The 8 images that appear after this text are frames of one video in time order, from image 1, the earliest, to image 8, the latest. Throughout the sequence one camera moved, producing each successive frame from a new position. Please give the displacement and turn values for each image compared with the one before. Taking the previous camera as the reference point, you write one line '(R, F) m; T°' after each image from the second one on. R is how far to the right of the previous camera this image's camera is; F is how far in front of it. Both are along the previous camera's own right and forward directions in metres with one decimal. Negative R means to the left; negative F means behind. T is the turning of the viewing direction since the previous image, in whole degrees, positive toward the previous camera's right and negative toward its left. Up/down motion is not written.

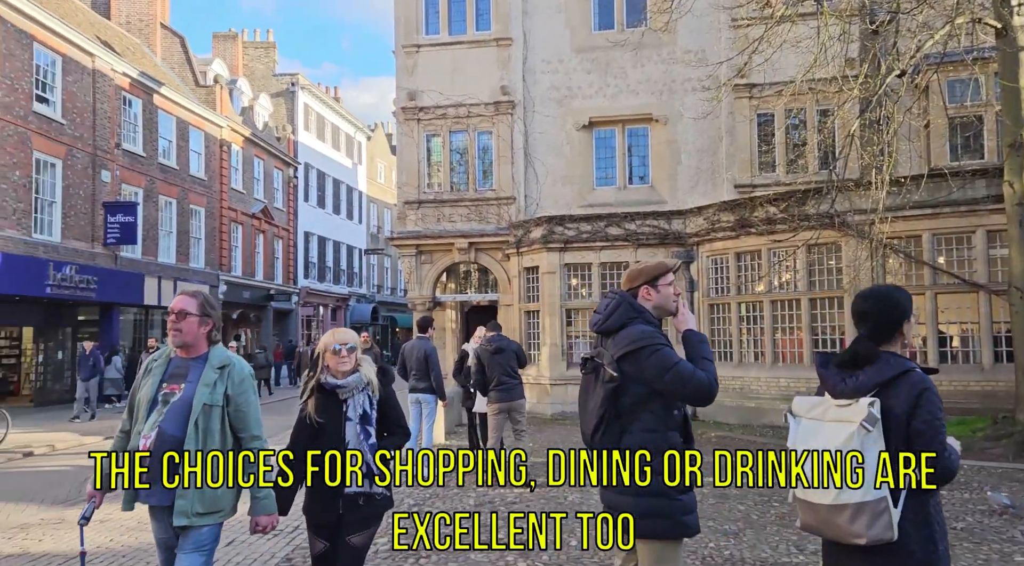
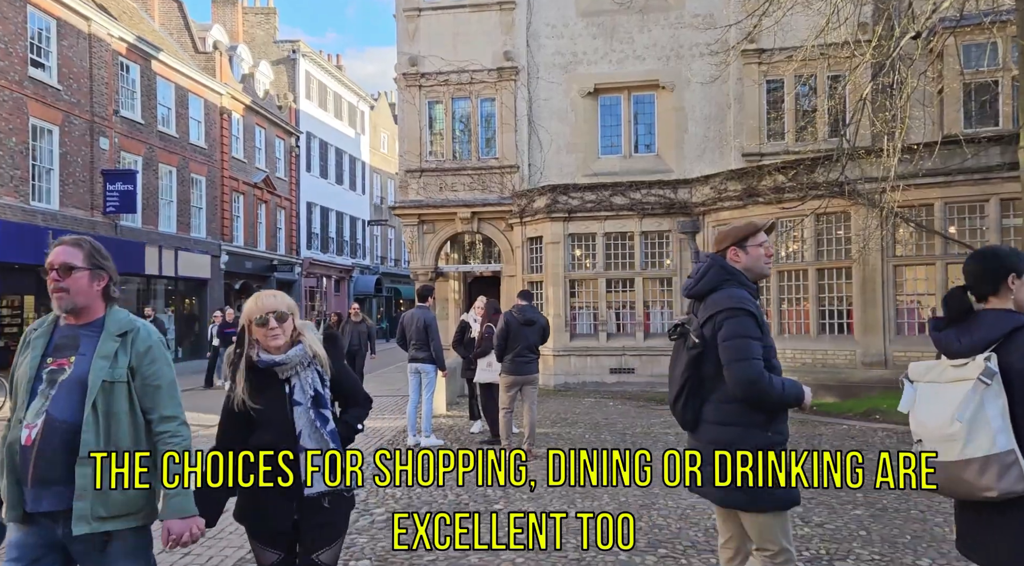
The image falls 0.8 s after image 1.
(0.0, +0.2) m; 0°
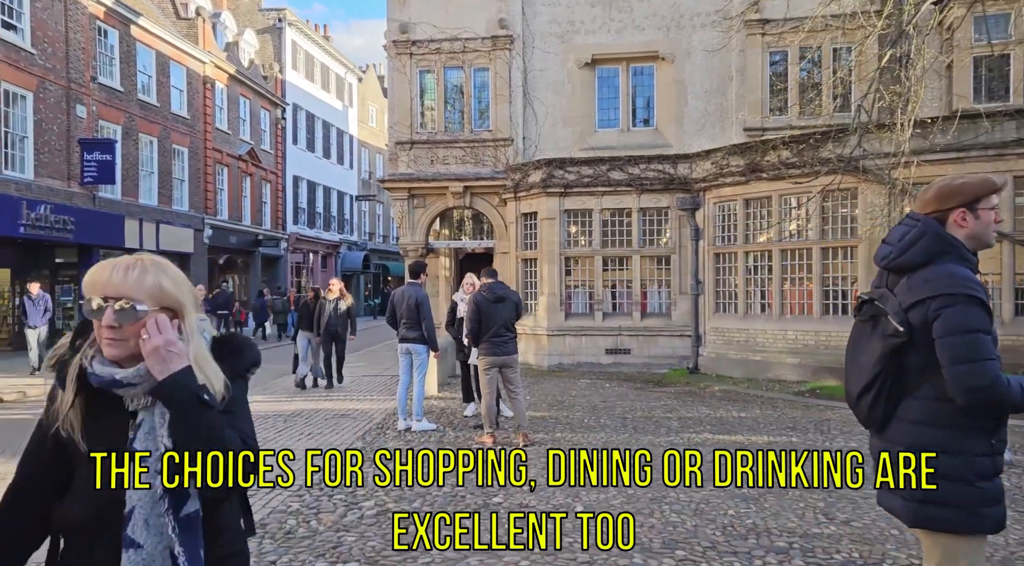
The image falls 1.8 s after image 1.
(-0.1, +0.4) m; +1°
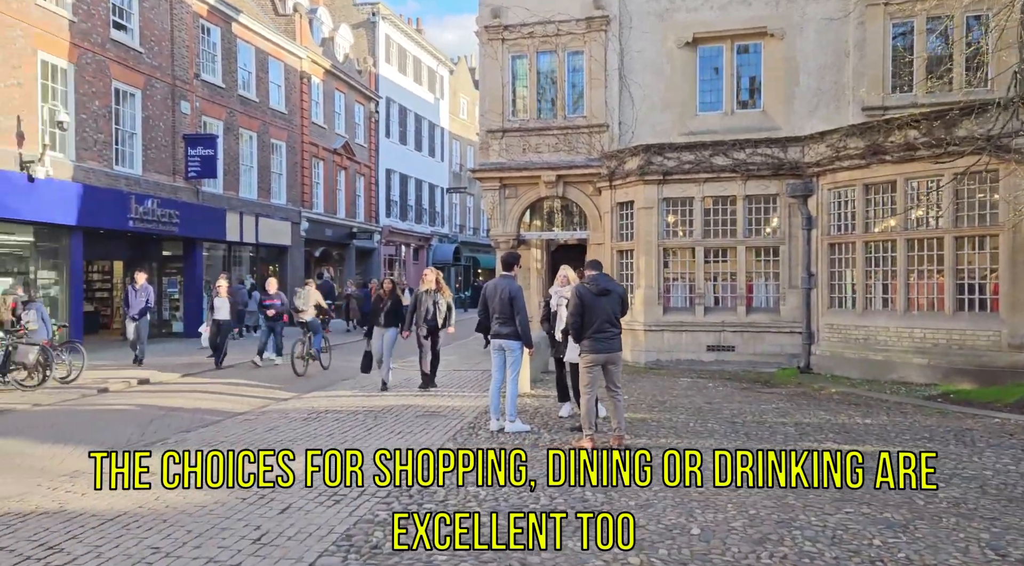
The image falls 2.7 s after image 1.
(-0.1, +0.5) m; -6°
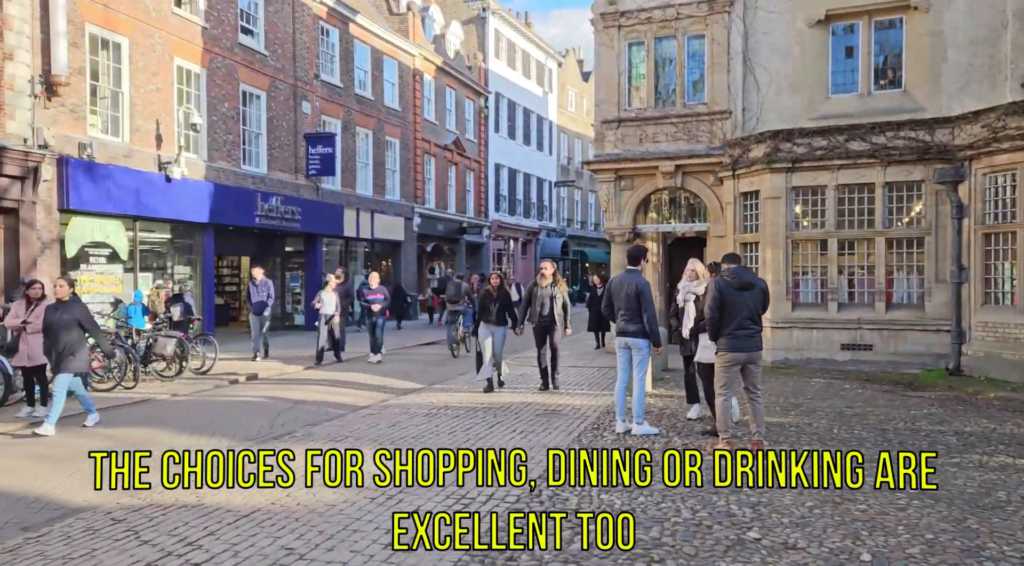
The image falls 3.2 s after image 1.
(-0.2, +0.3) m; -7°
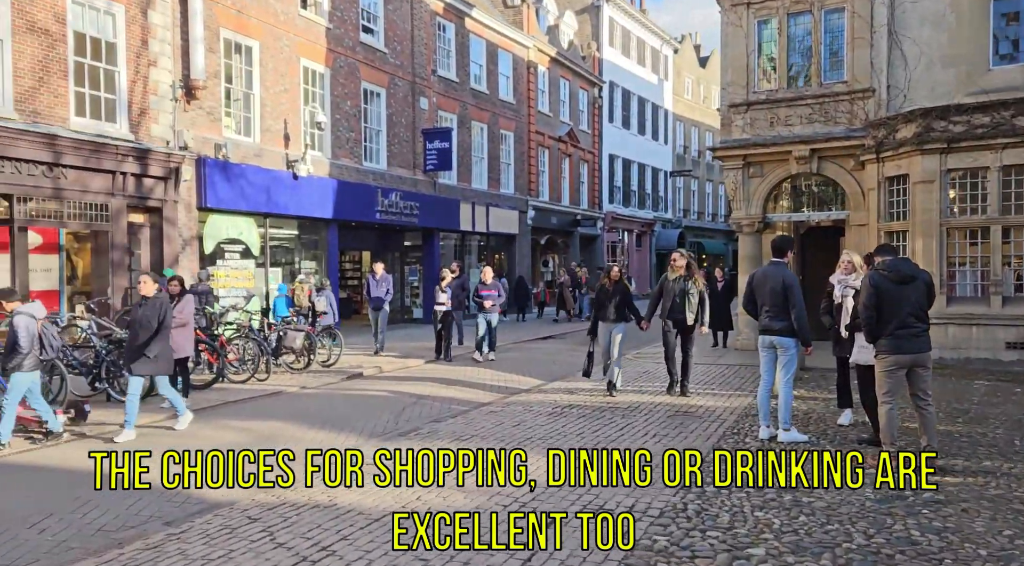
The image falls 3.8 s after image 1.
(-0.2, +0.4) m; -8°
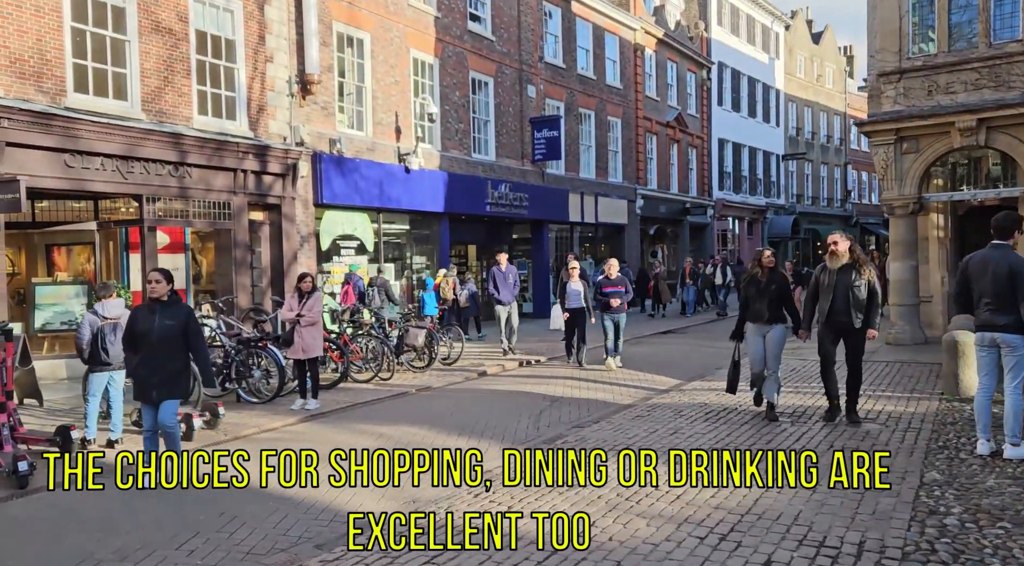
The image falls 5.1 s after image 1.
(-0.6, +0.7) m; -7°
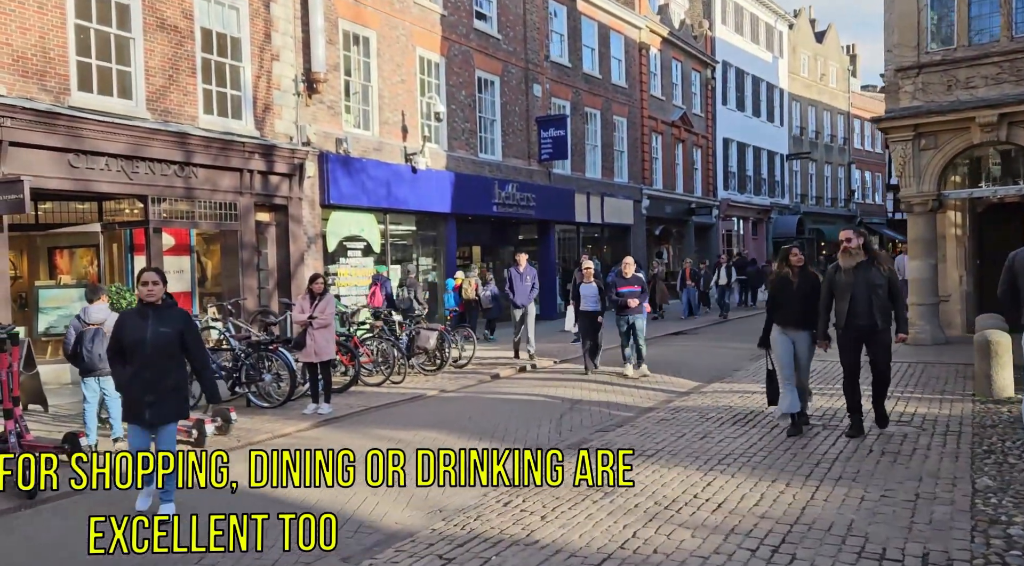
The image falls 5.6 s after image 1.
(-0.2, +0.3) m; 0°
